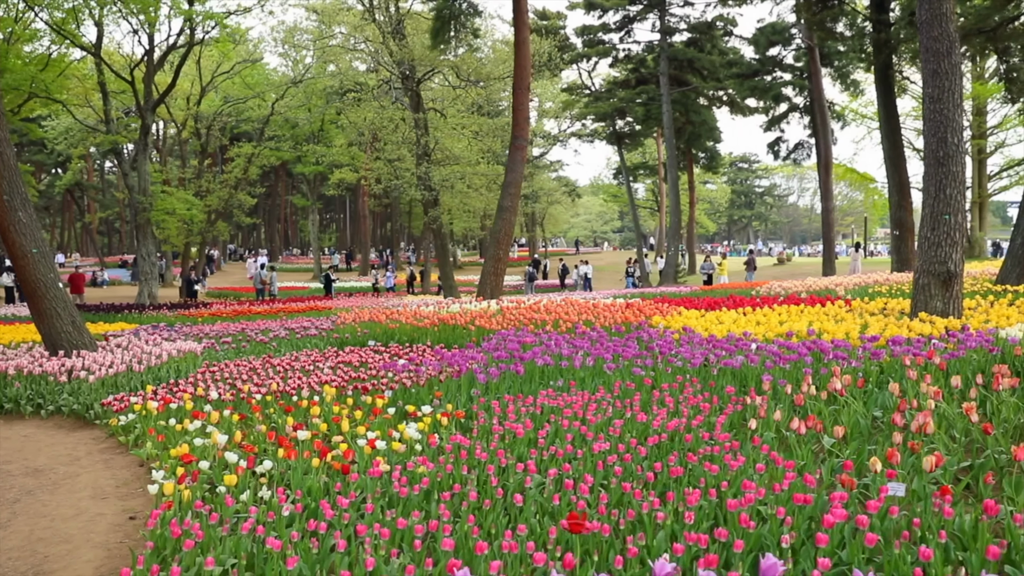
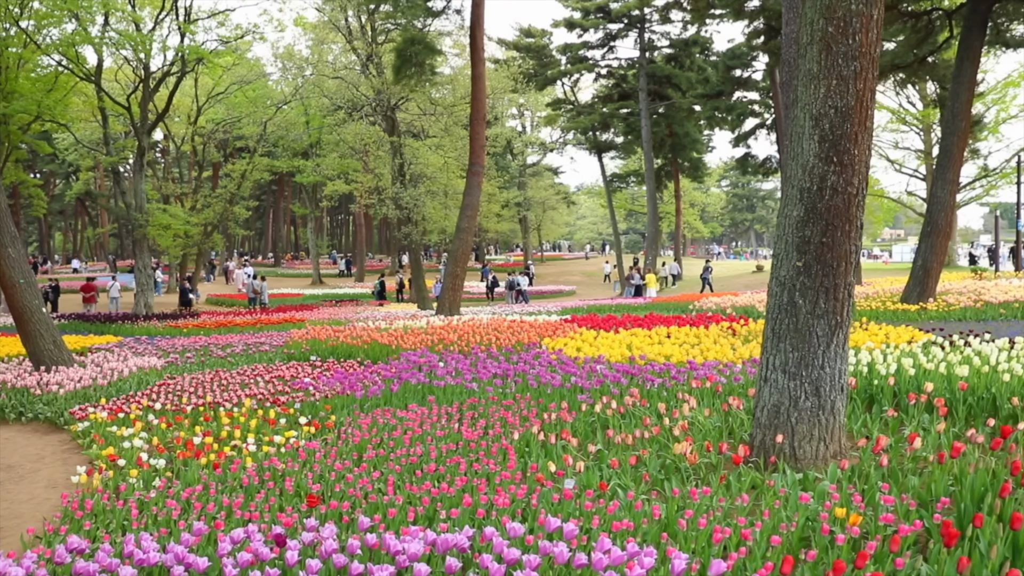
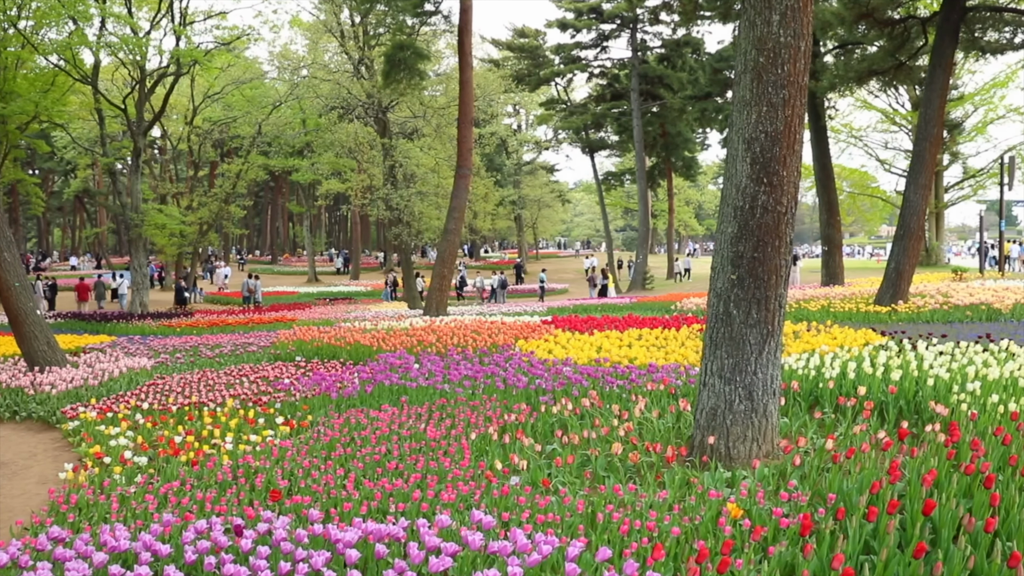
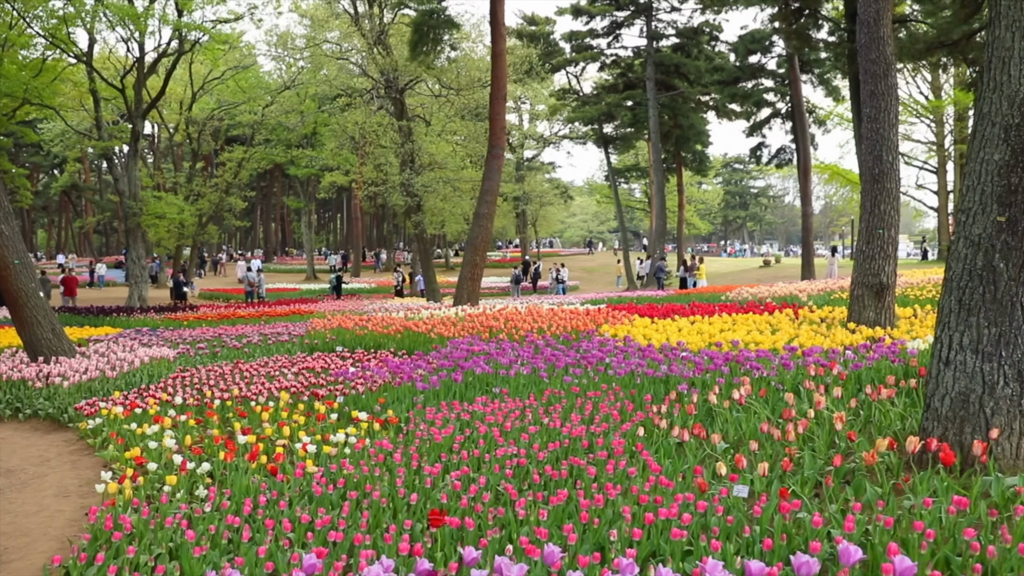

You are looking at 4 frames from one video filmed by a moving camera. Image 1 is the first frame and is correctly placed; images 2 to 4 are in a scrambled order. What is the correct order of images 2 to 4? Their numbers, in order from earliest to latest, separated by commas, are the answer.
4, 2, 3
